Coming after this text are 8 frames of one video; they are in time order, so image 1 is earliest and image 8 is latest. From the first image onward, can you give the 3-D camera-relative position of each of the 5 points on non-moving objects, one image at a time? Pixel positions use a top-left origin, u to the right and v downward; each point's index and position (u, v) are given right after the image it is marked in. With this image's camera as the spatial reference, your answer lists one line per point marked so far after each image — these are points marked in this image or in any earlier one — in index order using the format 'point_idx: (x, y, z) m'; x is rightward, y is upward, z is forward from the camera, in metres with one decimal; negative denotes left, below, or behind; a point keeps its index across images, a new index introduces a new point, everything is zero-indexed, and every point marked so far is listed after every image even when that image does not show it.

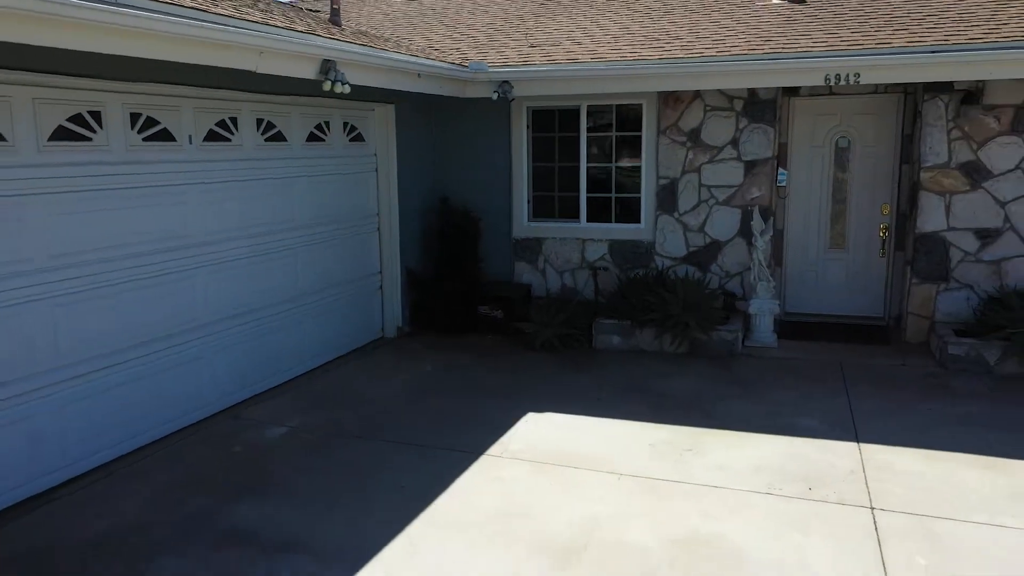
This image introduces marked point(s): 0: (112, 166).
0: (-2.3, +0.7, +4.8) m
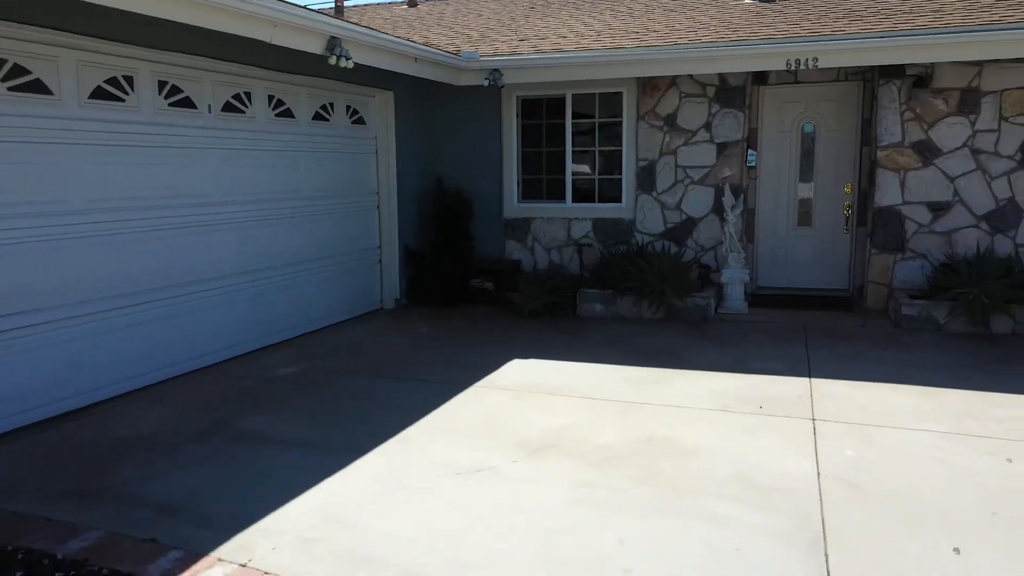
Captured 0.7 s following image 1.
0: (-2.4, +1.1, +5.5) m
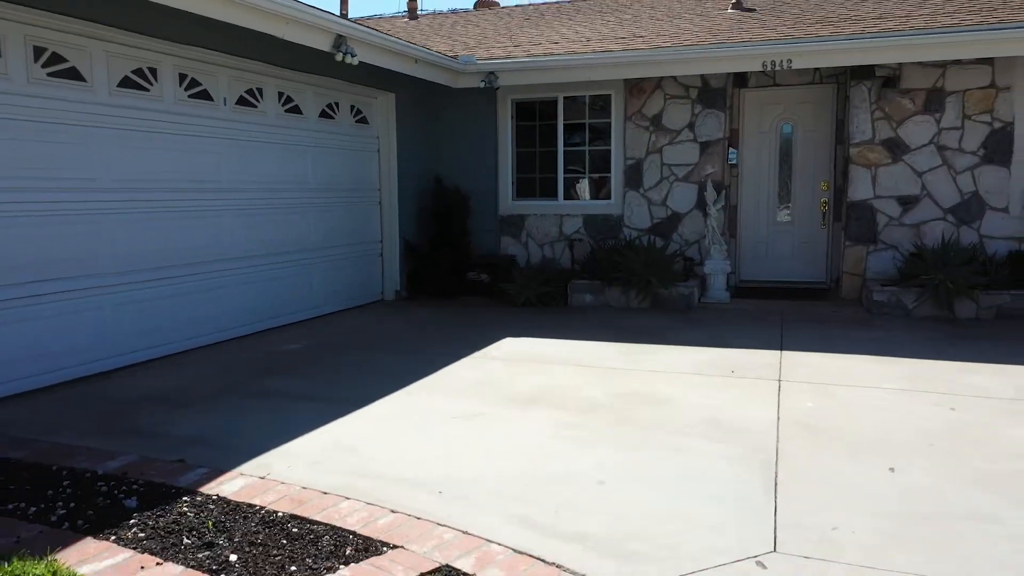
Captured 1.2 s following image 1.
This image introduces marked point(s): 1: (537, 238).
0: (-2.5, +1.2, +5.9) m
1: (+0.3, +0.6, +9.5) m
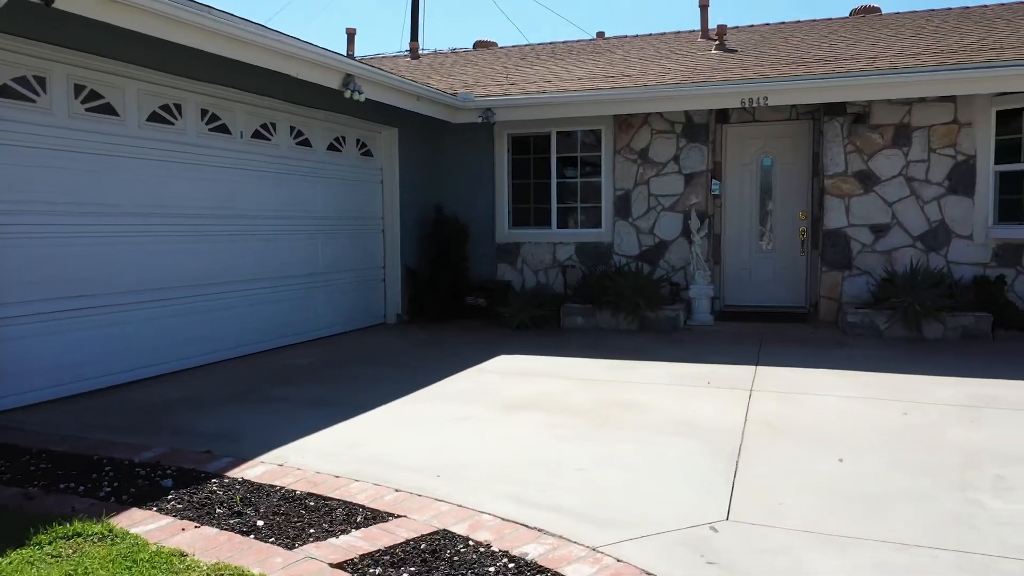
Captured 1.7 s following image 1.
0: (-2.5, +1.1, +6.5) m
1: (+0.2, +0.3, +10.0) m
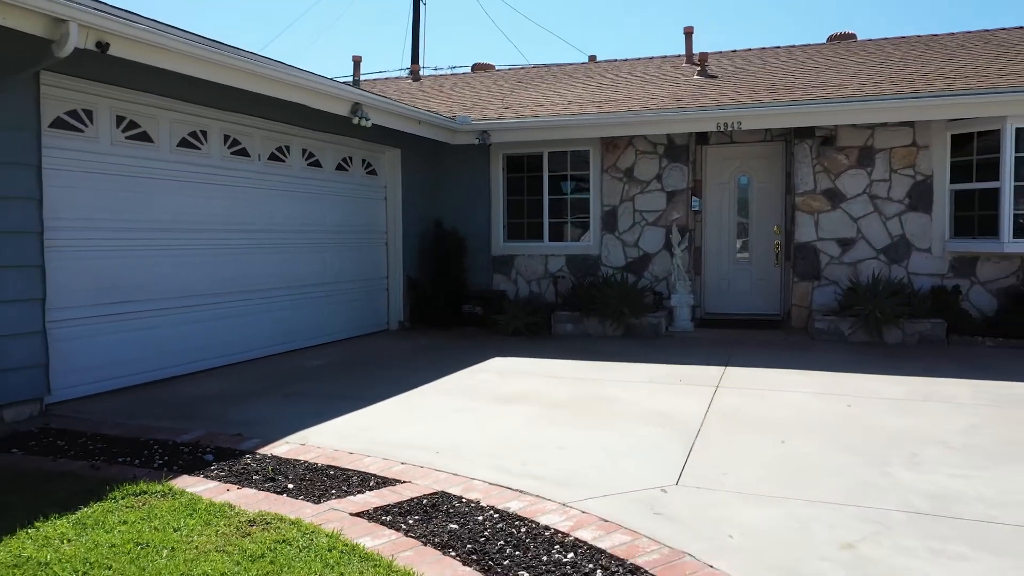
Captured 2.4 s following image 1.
0: (-2.6, +1.0, +7.2) m
1: (+0.2, +0.2, +10.7) m
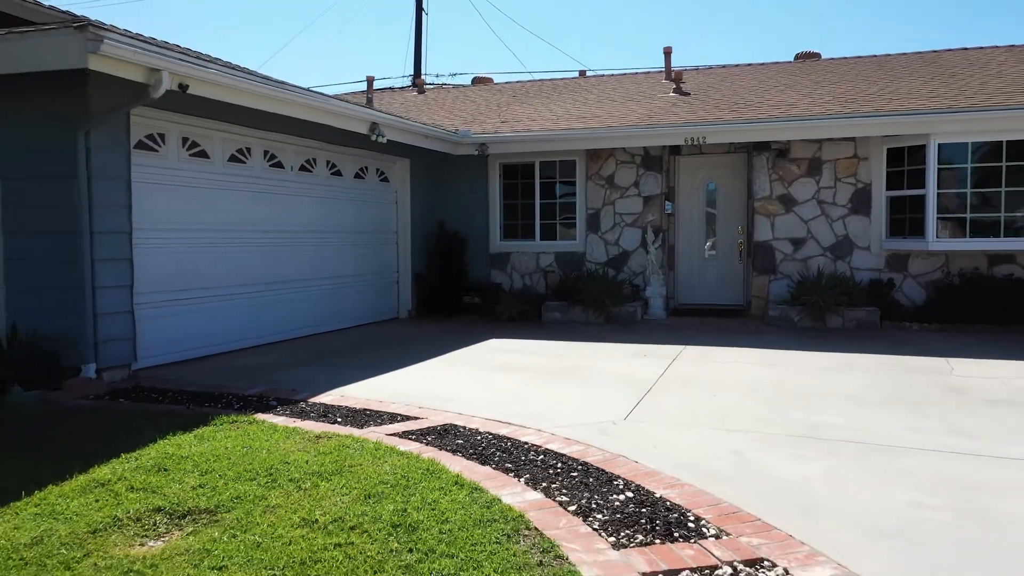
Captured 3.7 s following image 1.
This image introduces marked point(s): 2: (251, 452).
0: (-2.6, +1.1, +8.6) m
1: (+0.1, +0.3, +12.1) m
2: (-1.4, -0.9, +4.4) m
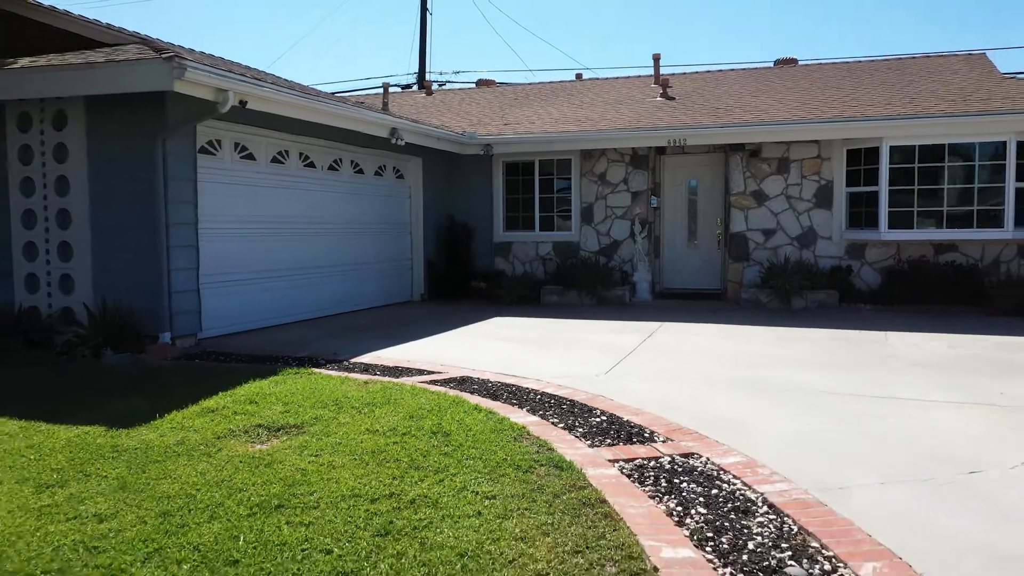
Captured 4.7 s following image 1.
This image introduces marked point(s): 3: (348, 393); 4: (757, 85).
0: (-2.6, +1.3, +9.9) m
1: (+0.1, +0.5, +13.4) m
2: (-1.3, -0.7, +5.7) m
3: (-1.1, -0.7, +5.7) m
4: (+4.0, +3.3, +13.7) m
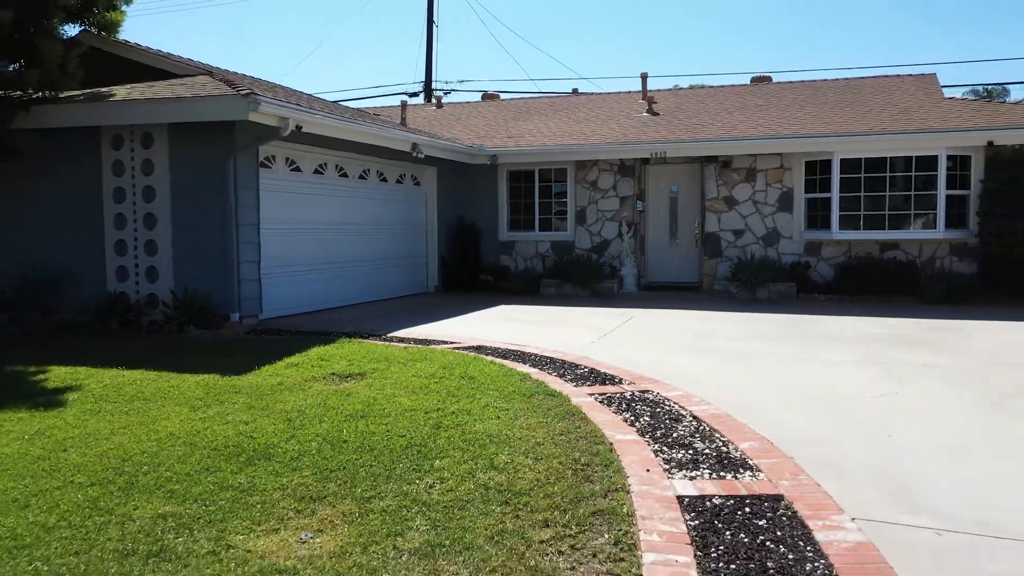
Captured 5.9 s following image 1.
0: (-2.6, +1.4, +11.7) m
1: (+0.2, +0.6, +15.2) m
2: (-1.3, -0.6, +7.5) m
3: (-1.1, -0.6, +7.5) m
4: (+4.0, +3.4, +15.5) m
